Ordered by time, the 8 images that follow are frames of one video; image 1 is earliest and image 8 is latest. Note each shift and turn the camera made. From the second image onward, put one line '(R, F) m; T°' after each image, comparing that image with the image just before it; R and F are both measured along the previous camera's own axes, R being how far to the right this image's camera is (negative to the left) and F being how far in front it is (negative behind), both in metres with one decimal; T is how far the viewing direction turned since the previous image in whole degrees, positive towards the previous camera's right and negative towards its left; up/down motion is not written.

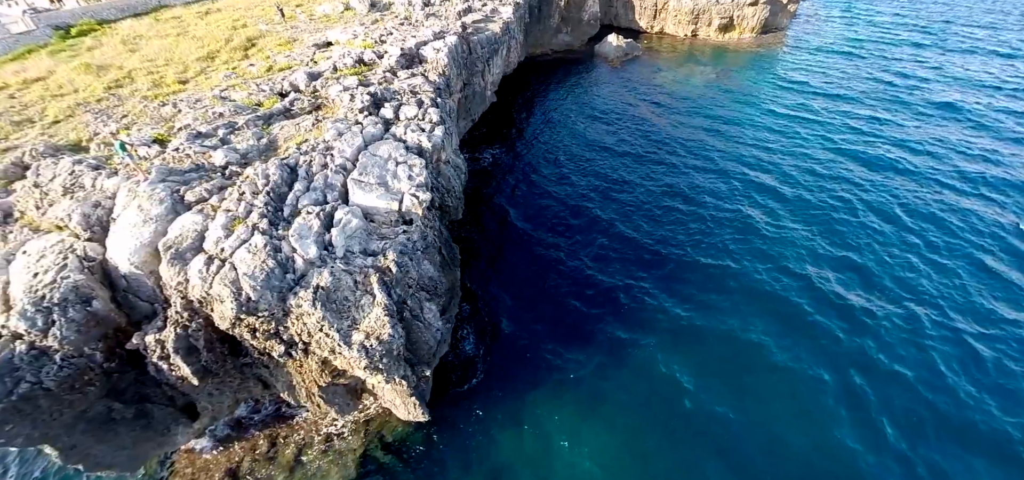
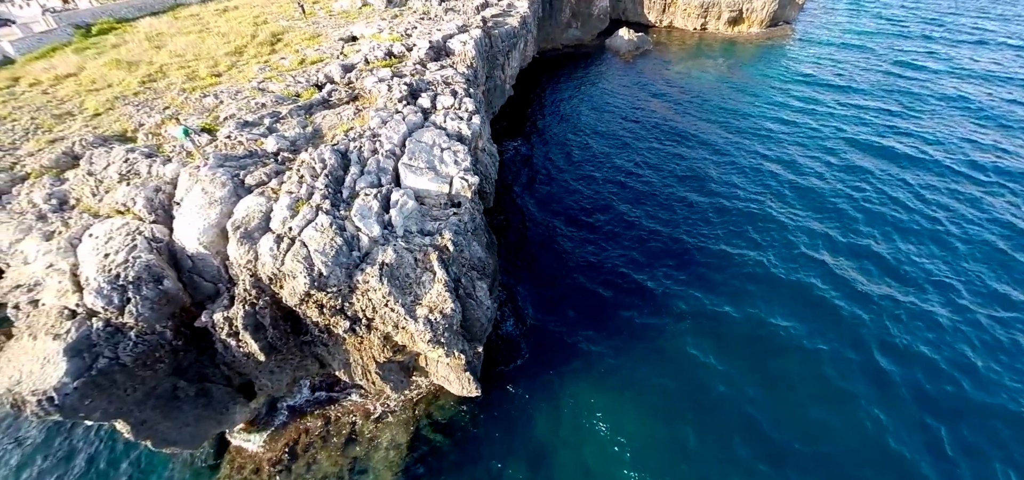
(-1.4, -0.3) m; 0°
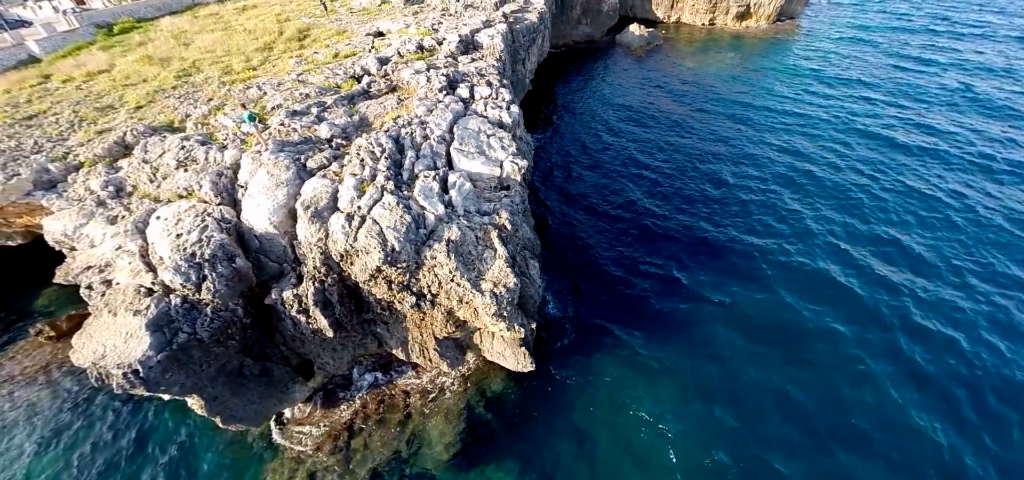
(-1.5, -0.4) m; 0°
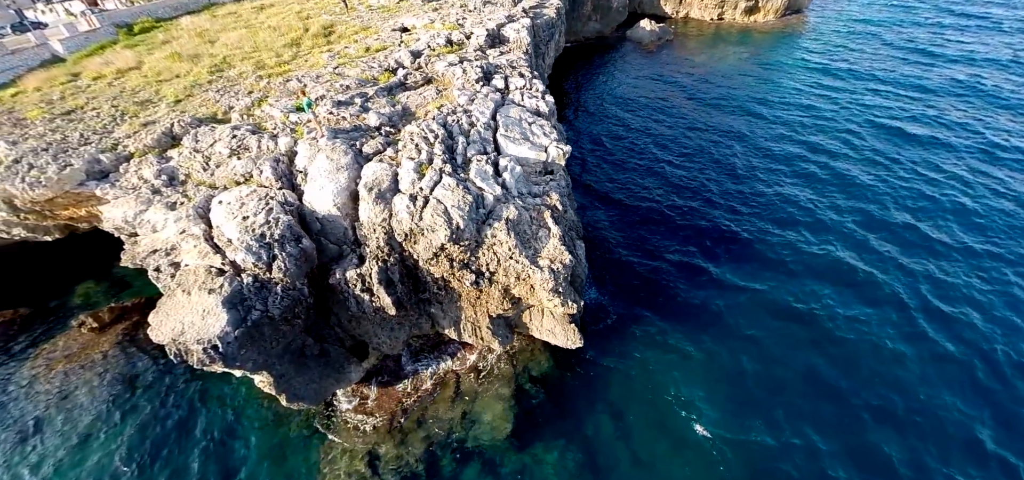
(-1.5, -0.4) m; 0°
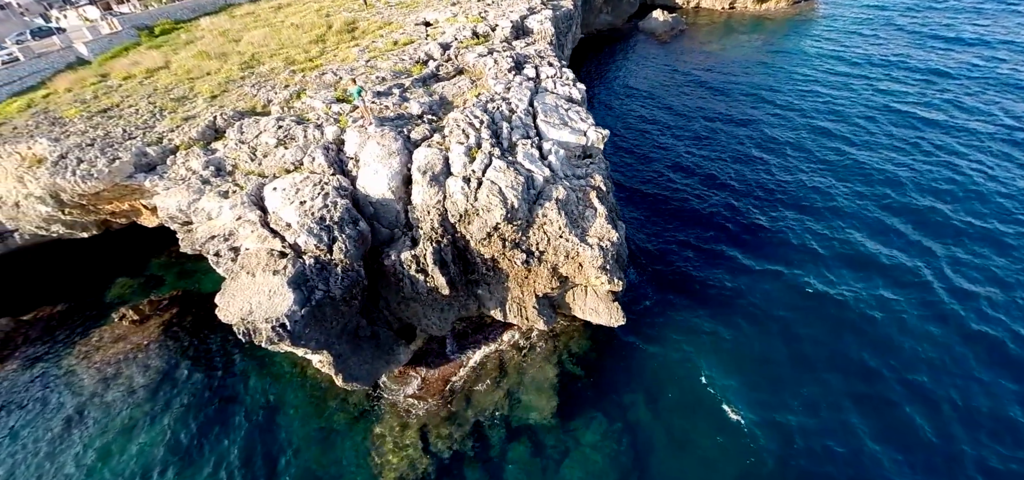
(-1.3, -0.3) m; 0°
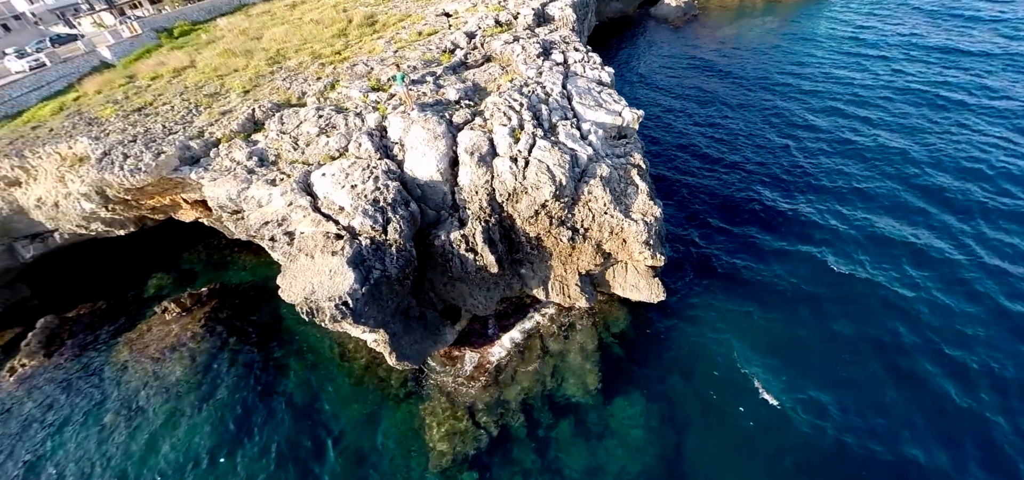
(-1.2, -0.2) m; -1°
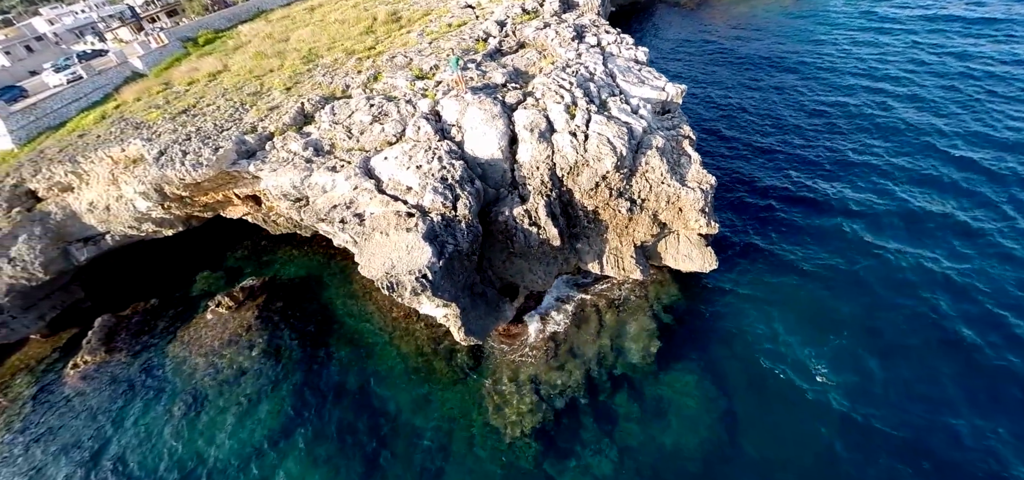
(-1.6, -0.4) m; -1°
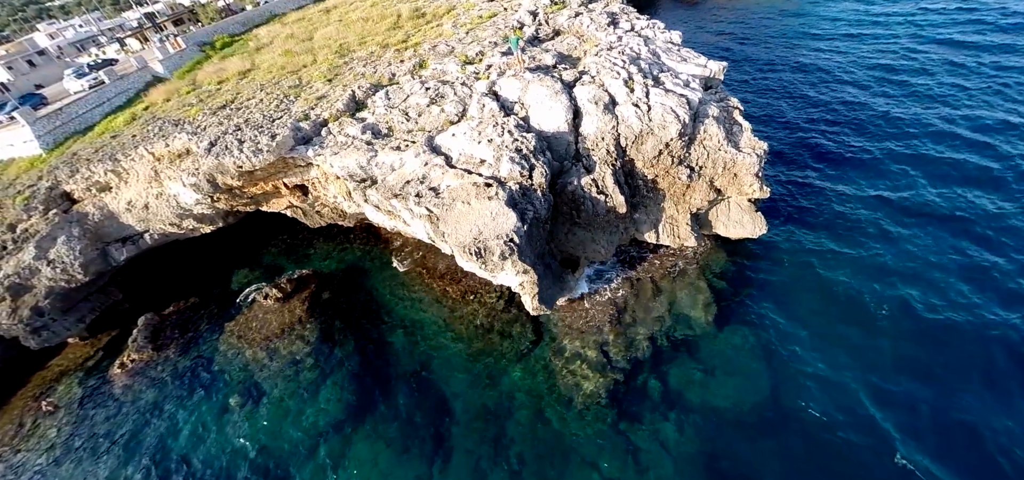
(-2.3, -0.3) m; +1°
